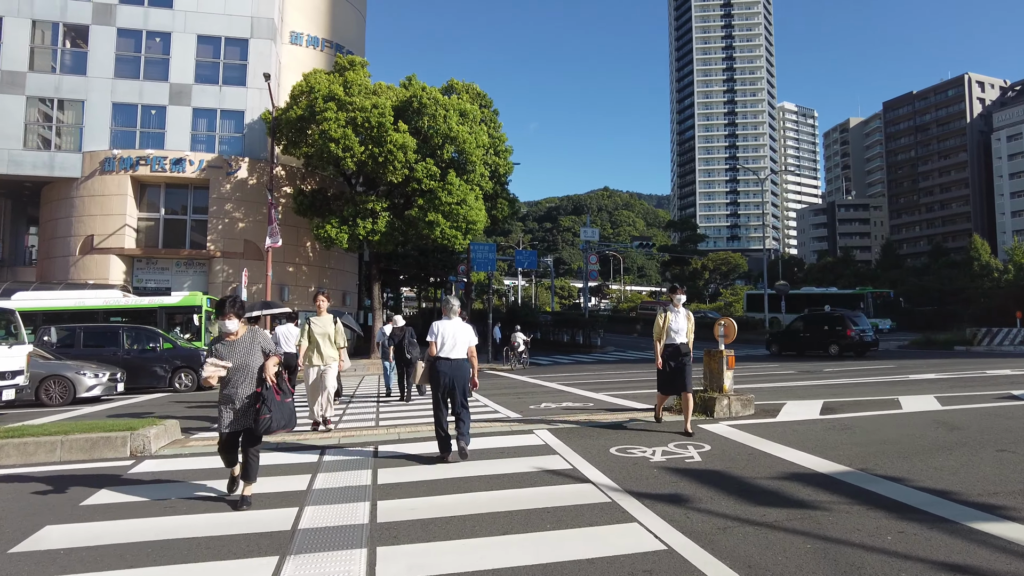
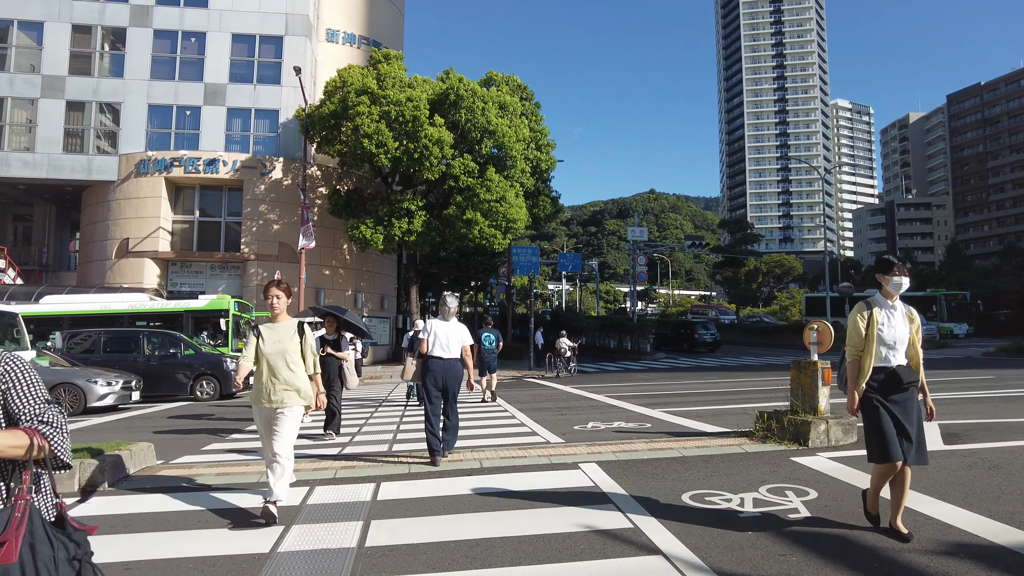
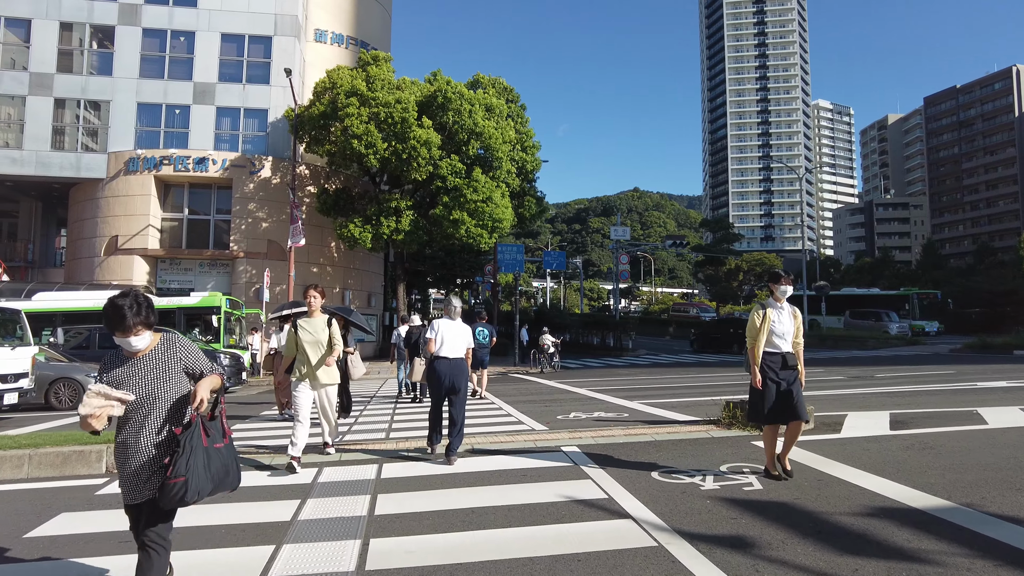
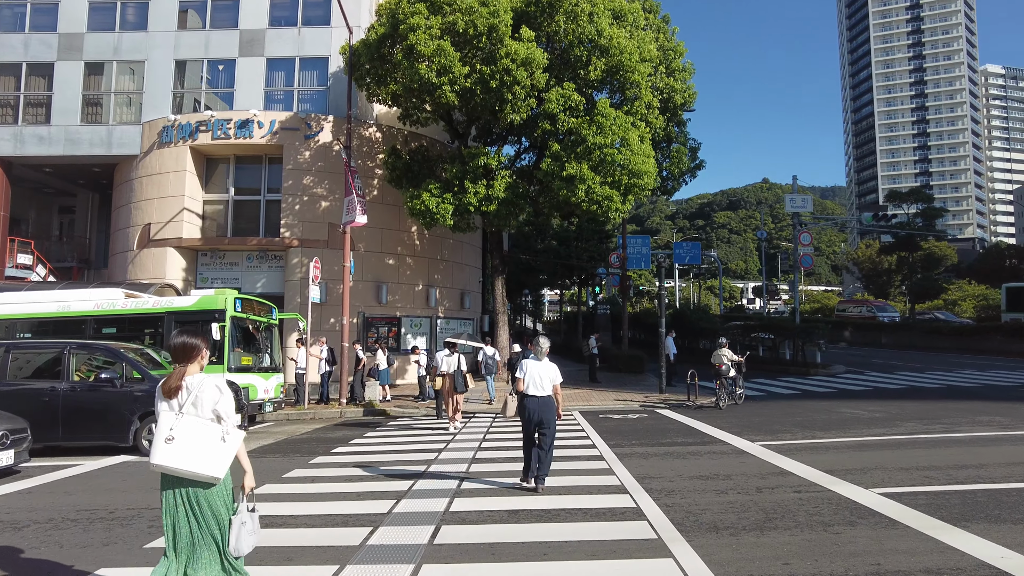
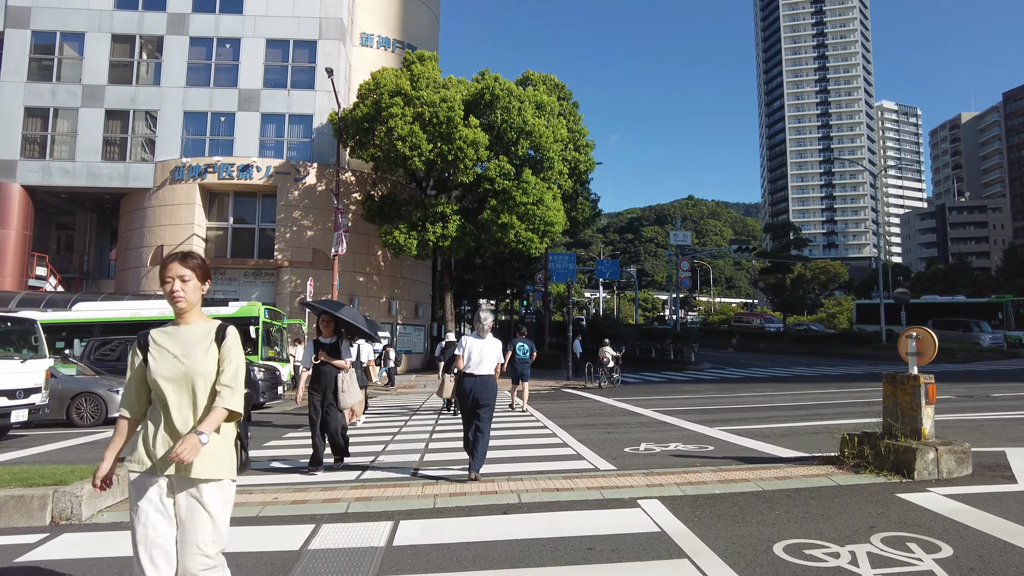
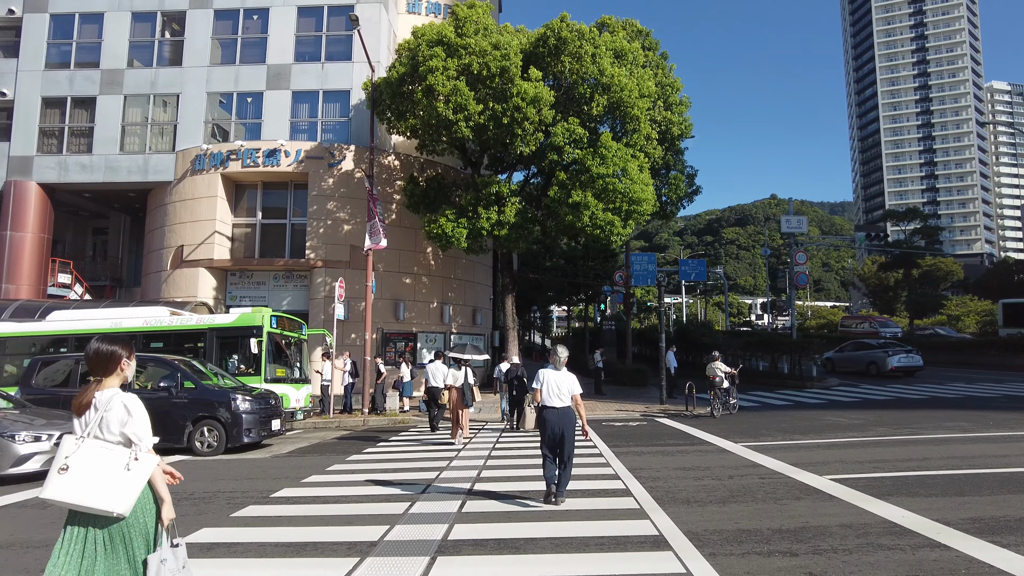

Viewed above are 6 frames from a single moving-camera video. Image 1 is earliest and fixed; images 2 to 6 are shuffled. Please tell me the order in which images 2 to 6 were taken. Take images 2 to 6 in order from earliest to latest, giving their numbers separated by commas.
3, 2, 5, 6, 4
